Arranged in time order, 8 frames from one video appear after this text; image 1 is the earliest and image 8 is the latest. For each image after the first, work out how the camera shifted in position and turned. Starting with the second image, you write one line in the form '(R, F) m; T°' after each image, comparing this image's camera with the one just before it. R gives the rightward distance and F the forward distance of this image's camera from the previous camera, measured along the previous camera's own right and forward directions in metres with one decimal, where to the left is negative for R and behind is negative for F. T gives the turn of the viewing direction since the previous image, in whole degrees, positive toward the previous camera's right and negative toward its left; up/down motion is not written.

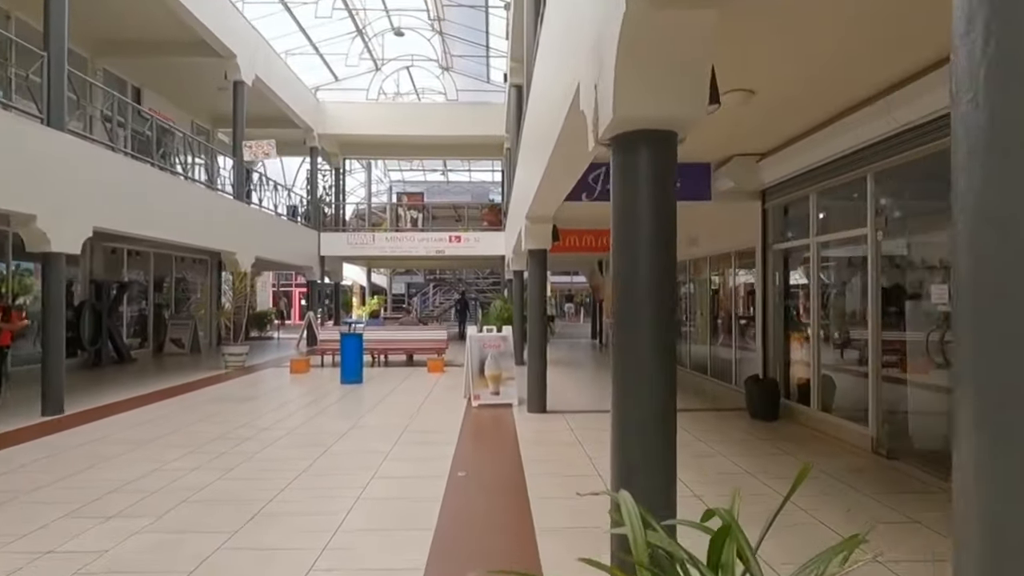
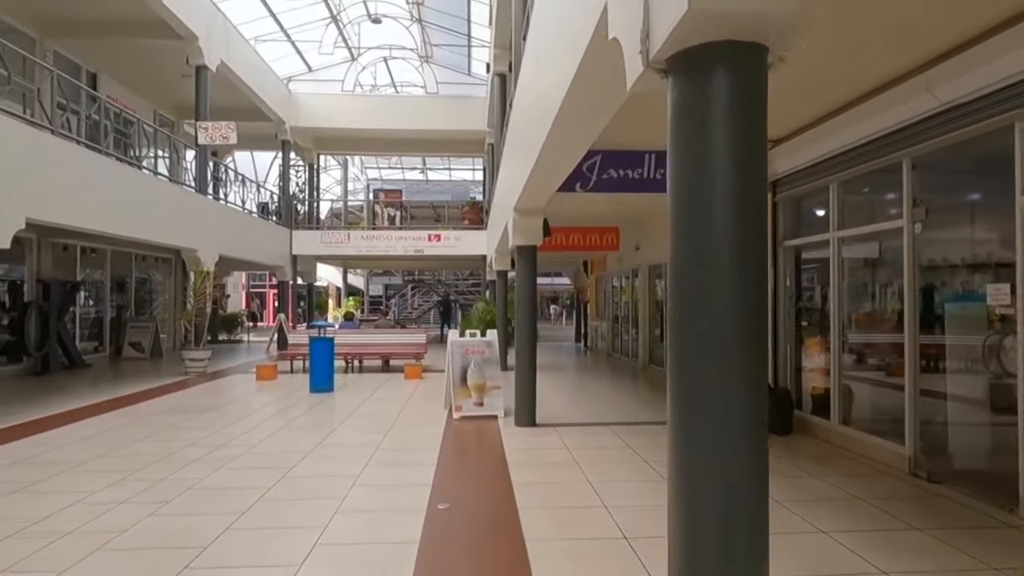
(-0.1, +0.8) m; +2°
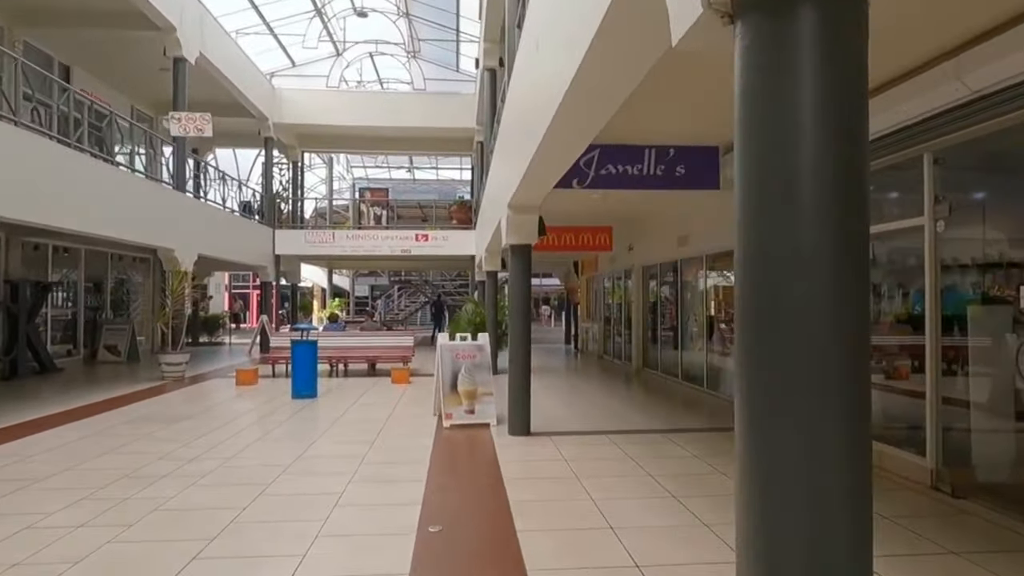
(-0.1, +0.4) m; +1°
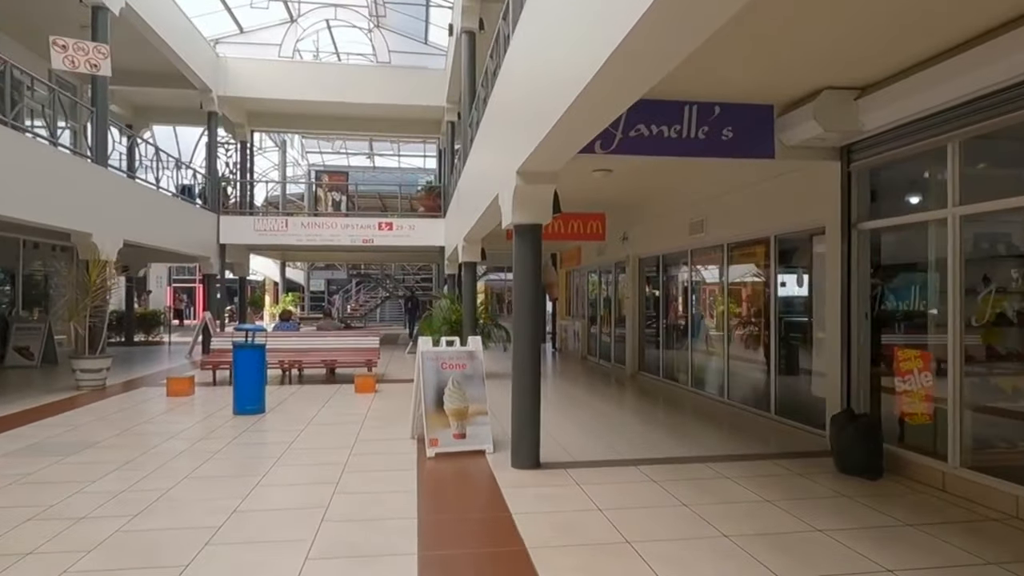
(-0.4, +1.5) m; +4°
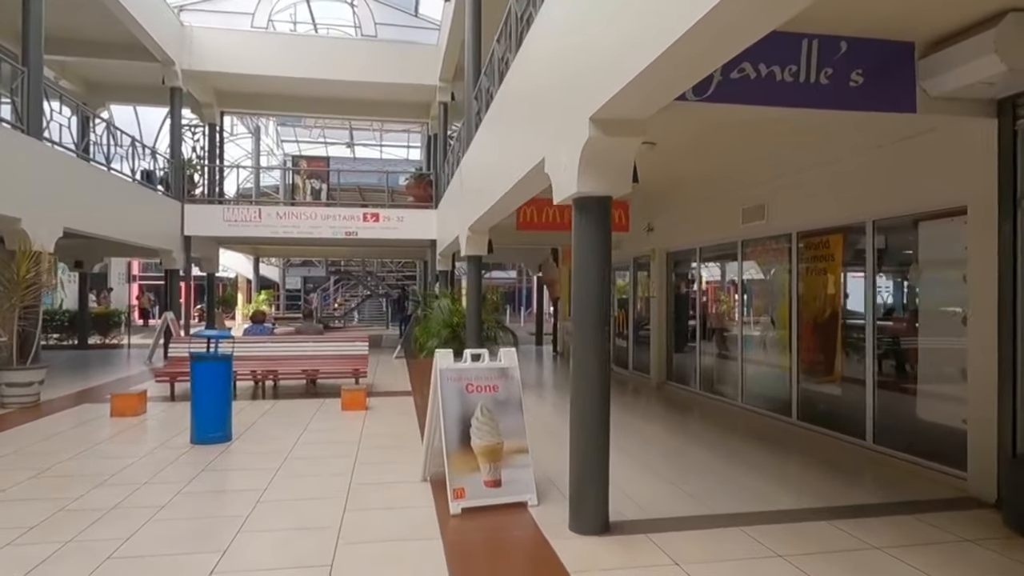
(-0.5, +1.5) m; +2°
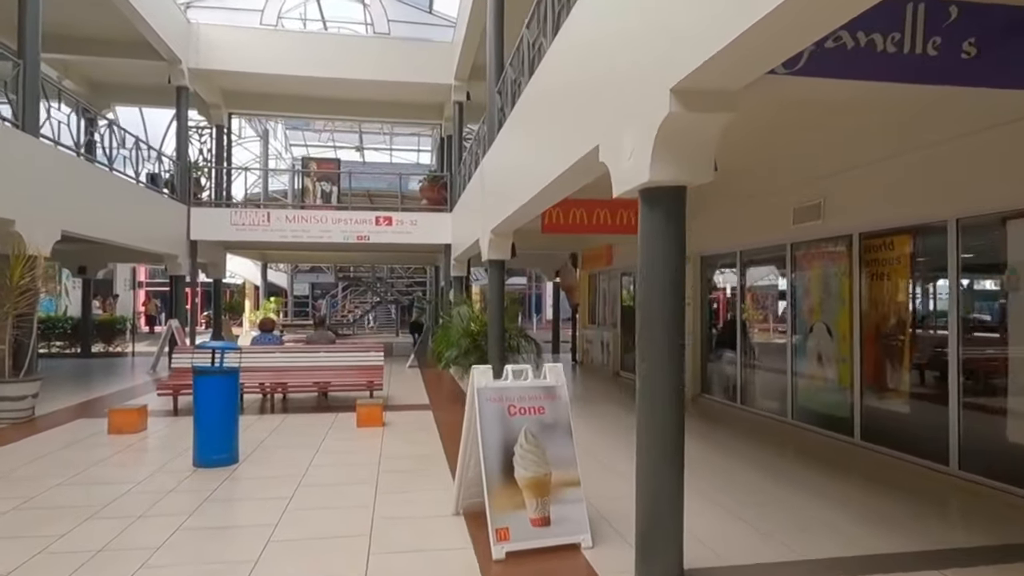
(-0.3, +0.6) m; -1°
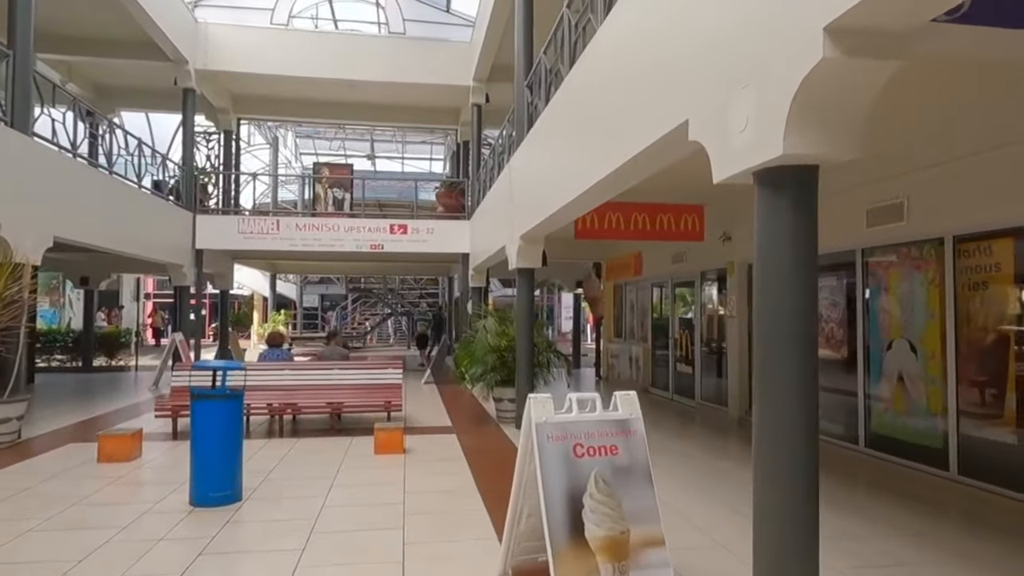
(-0.3, +0.8) m; -1°
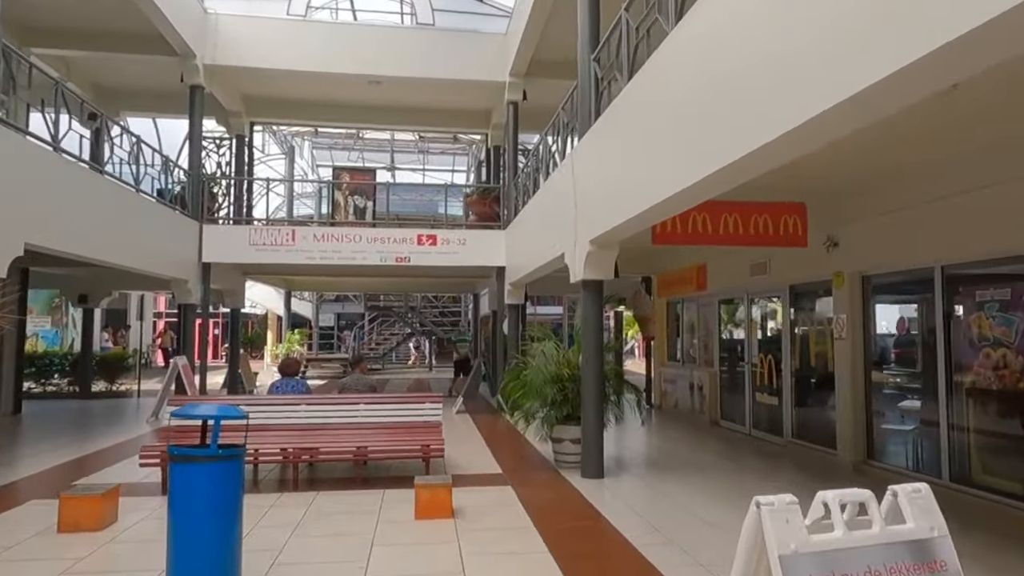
(-0.5, +1.5) m; -1°
